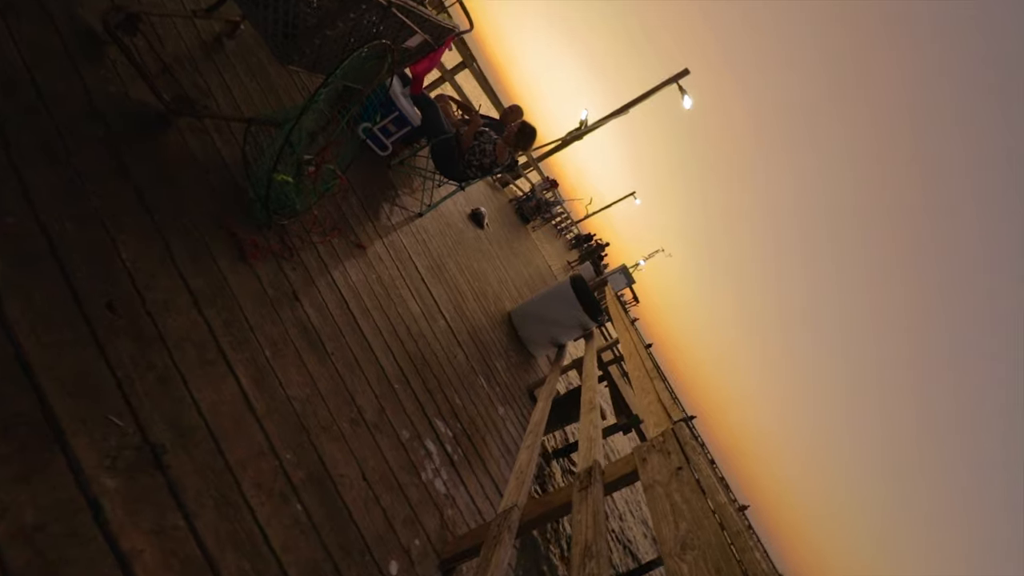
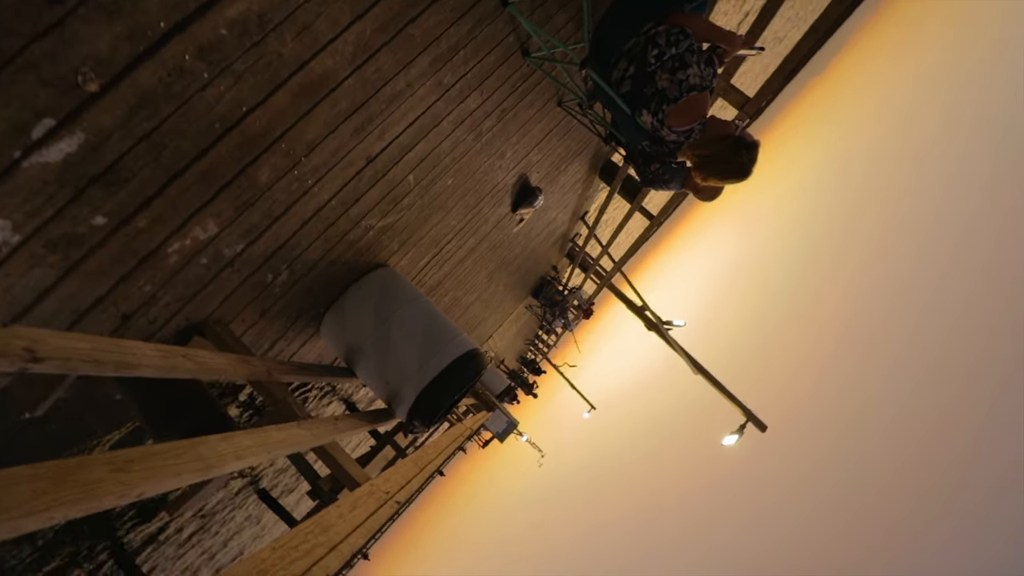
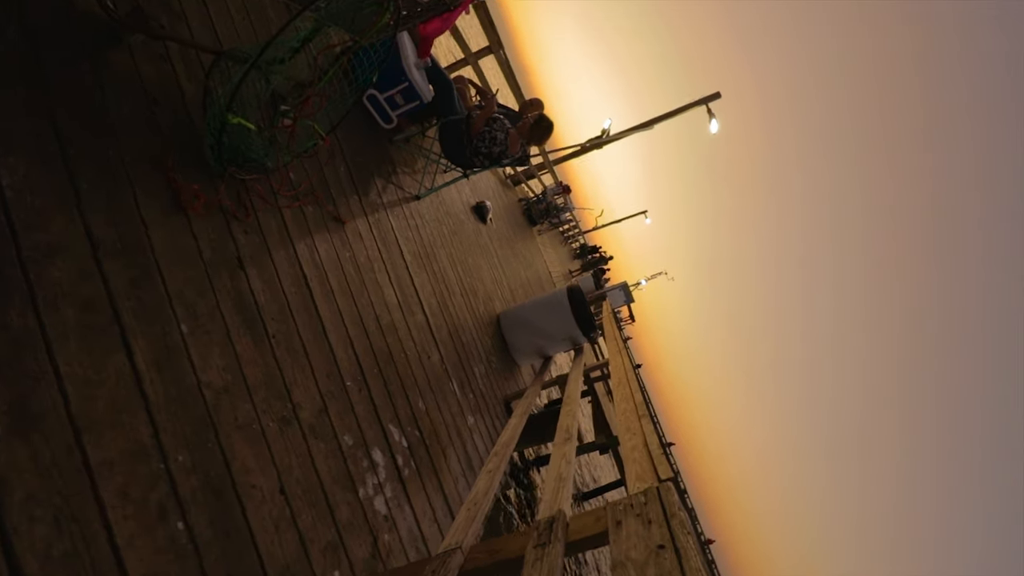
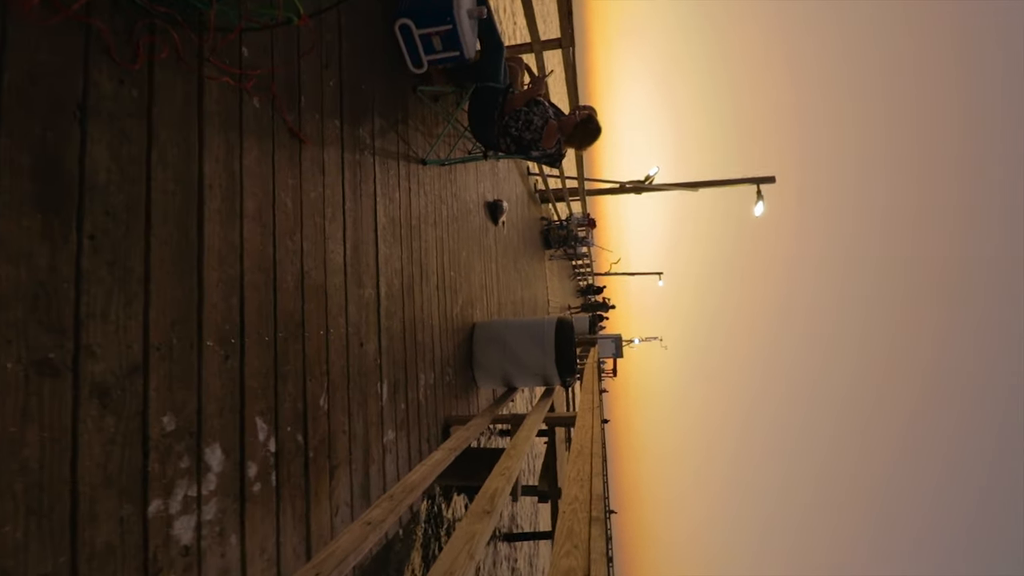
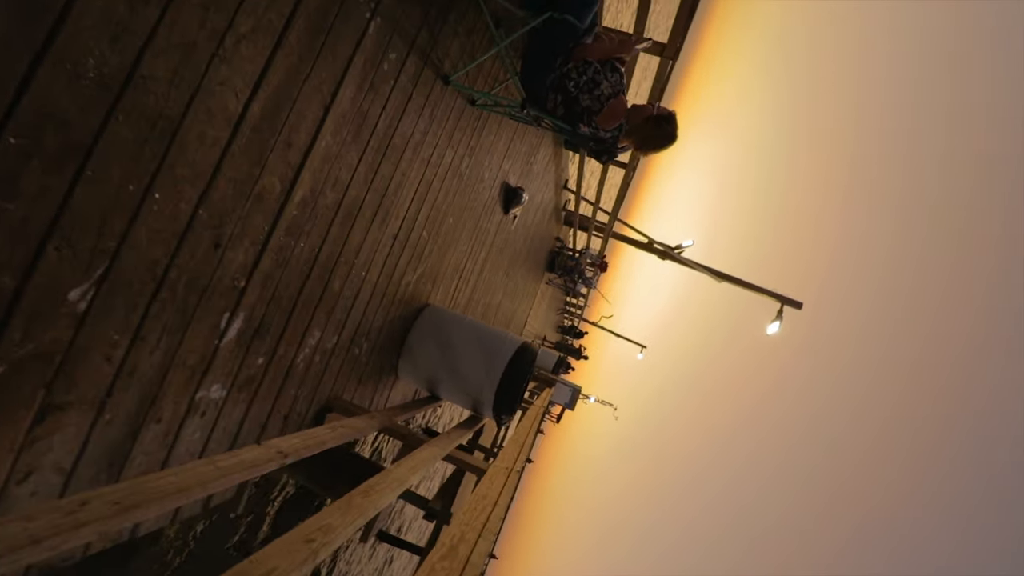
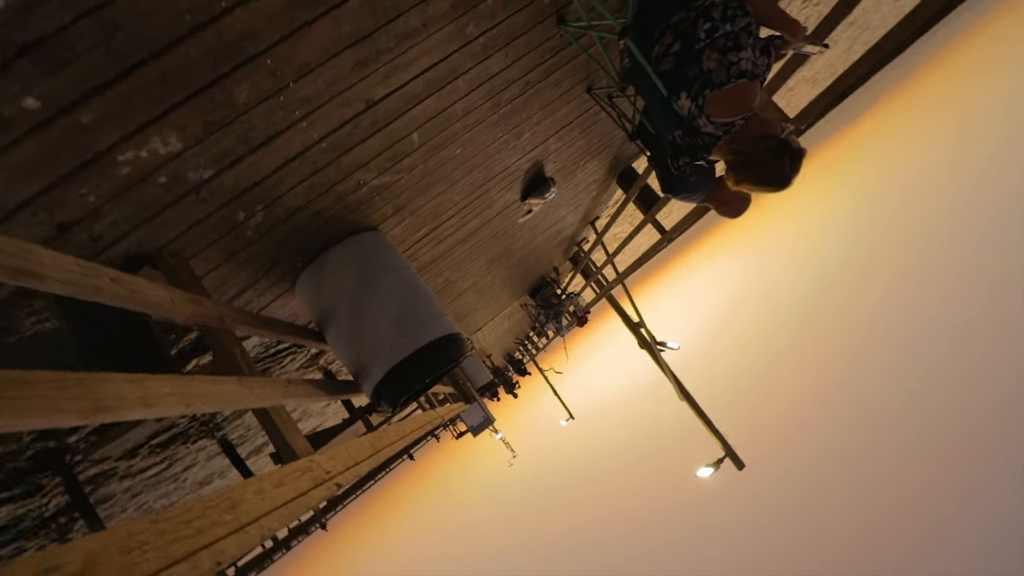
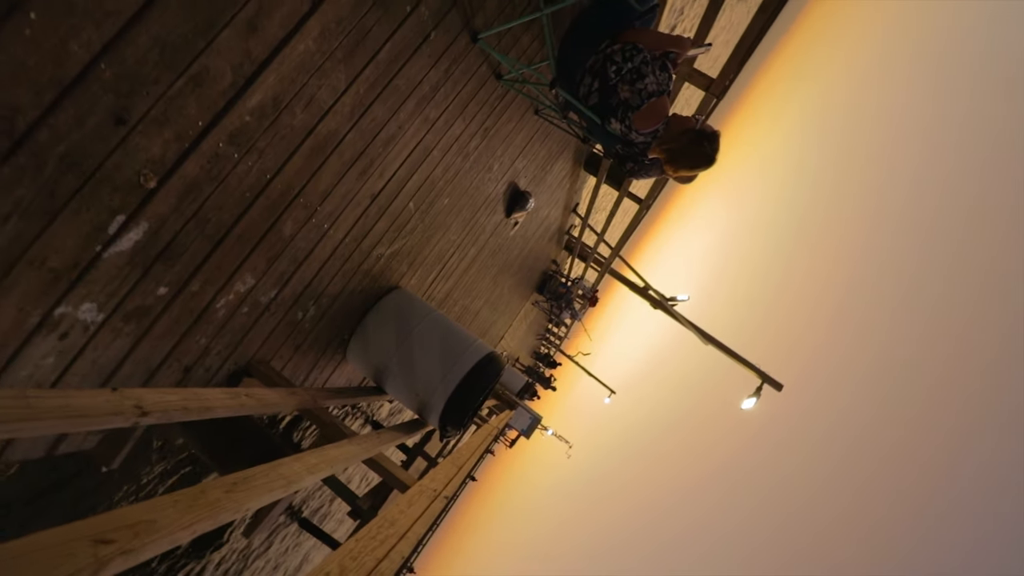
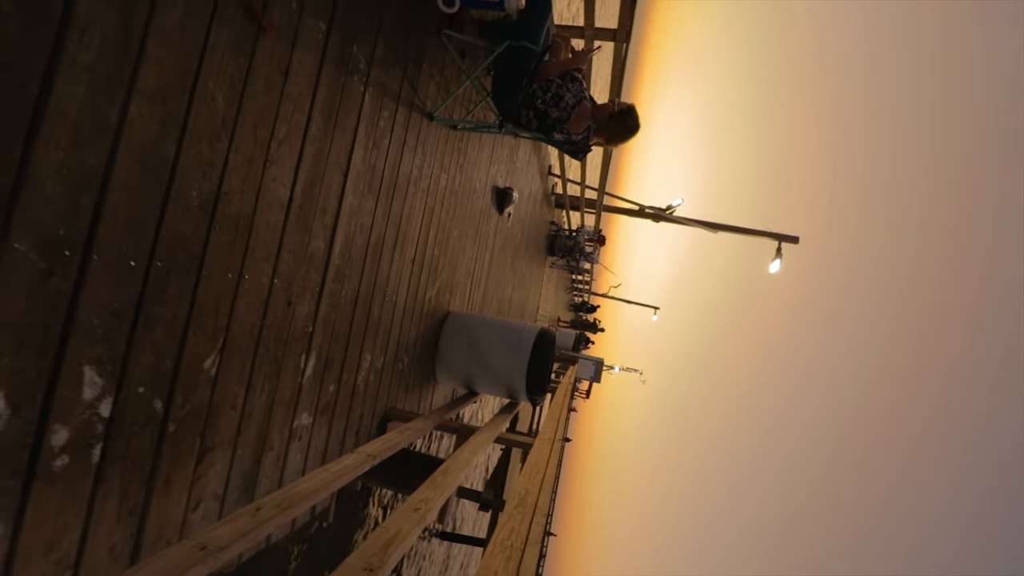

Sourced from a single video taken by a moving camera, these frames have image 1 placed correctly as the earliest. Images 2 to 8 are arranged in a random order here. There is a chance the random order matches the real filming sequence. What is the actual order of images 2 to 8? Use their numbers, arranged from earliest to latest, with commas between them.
3, 4, 8, 5, 7, 2, 6
